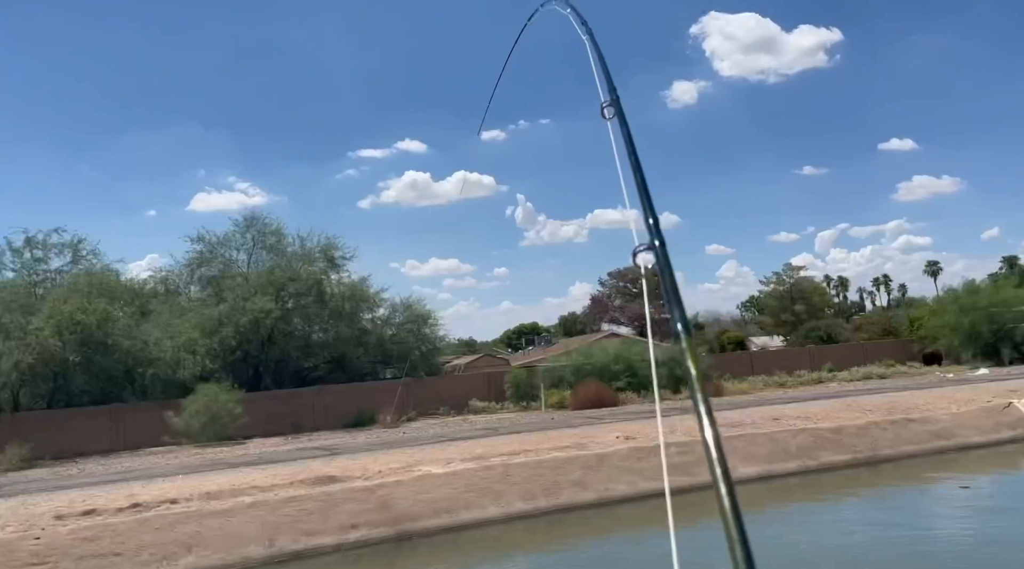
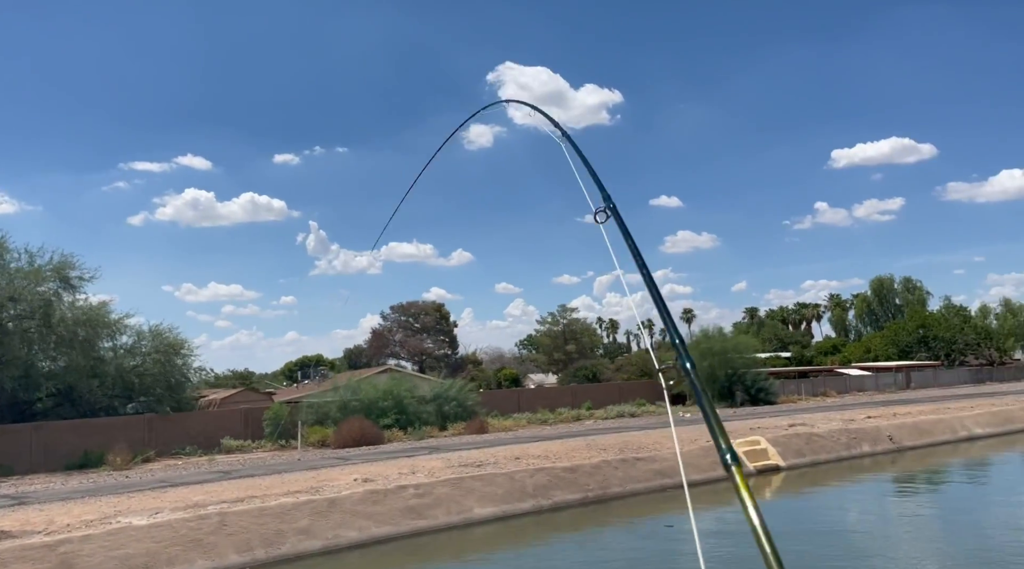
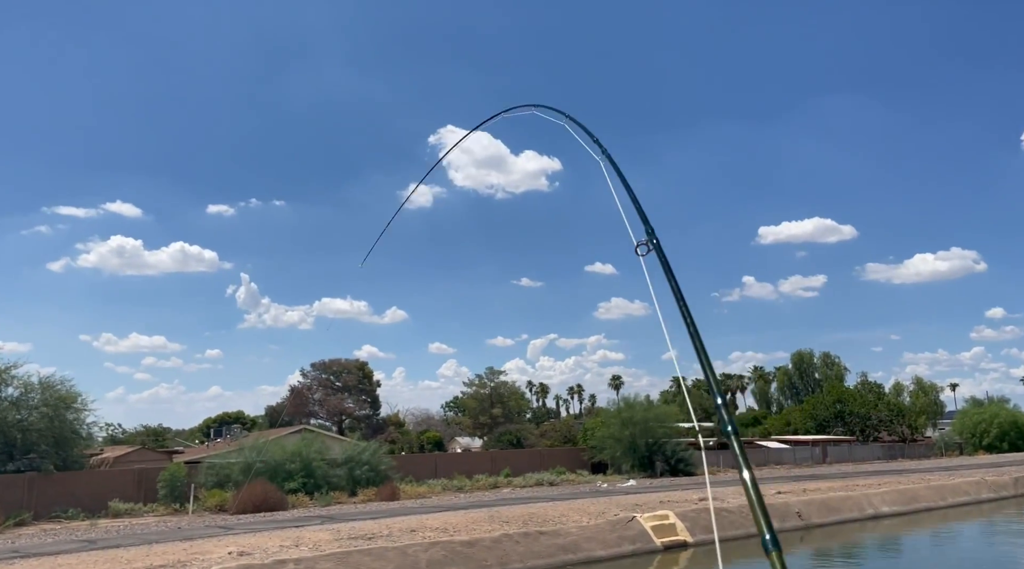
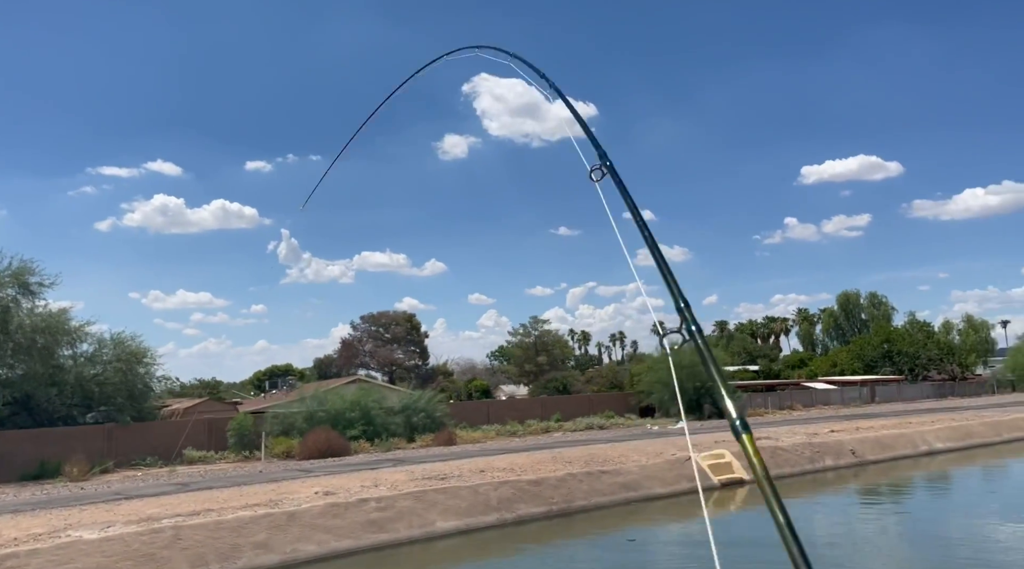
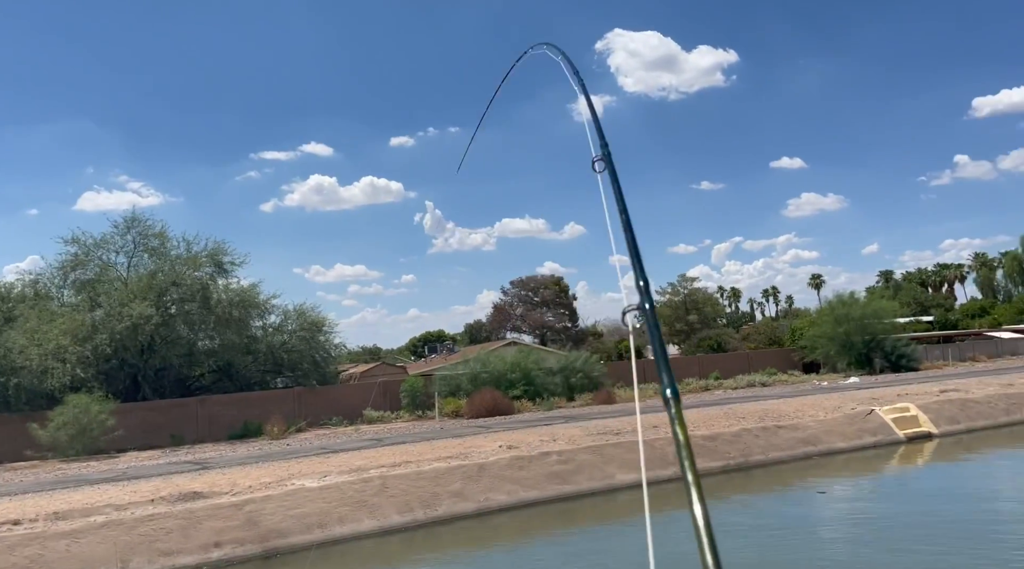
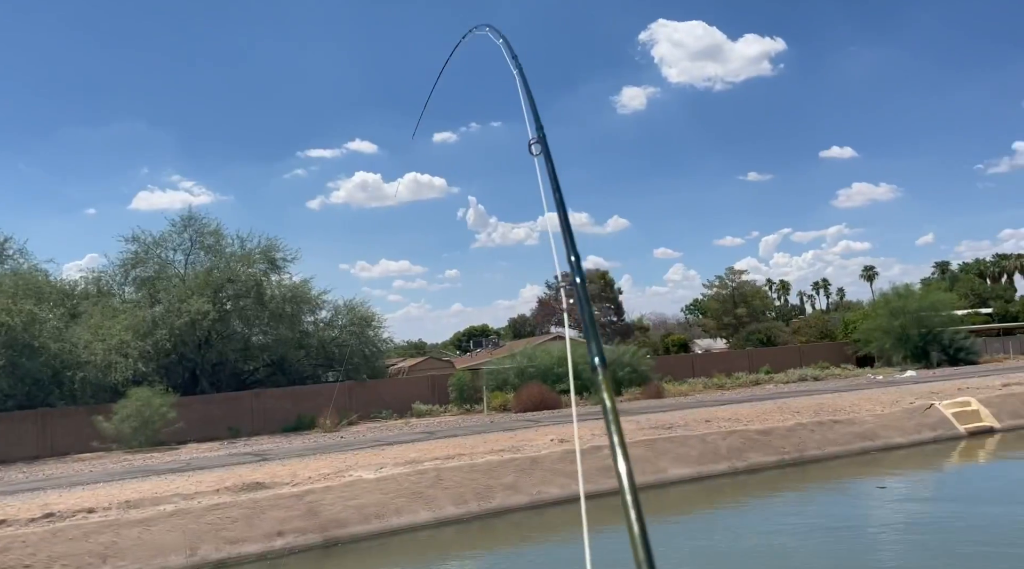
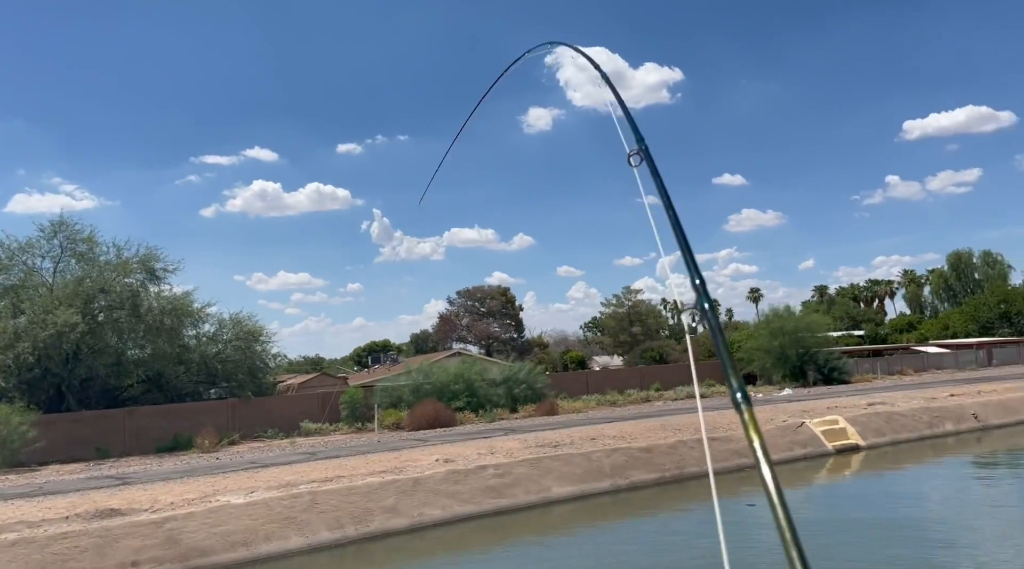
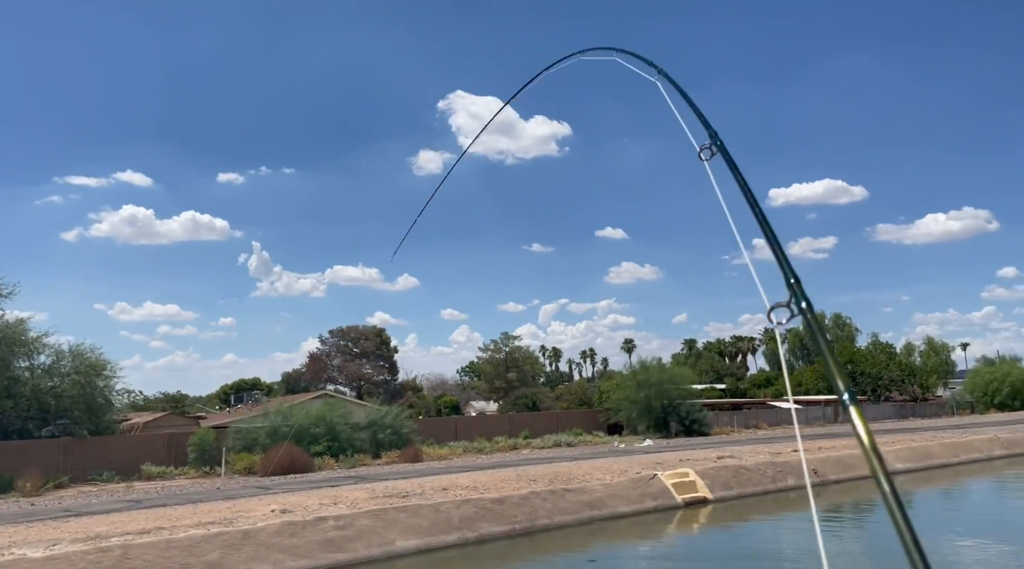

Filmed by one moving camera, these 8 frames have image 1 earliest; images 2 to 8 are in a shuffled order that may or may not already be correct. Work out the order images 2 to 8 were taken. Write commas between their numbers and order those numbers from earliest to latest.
6, 5, 7, 2, 4, 8, 3
